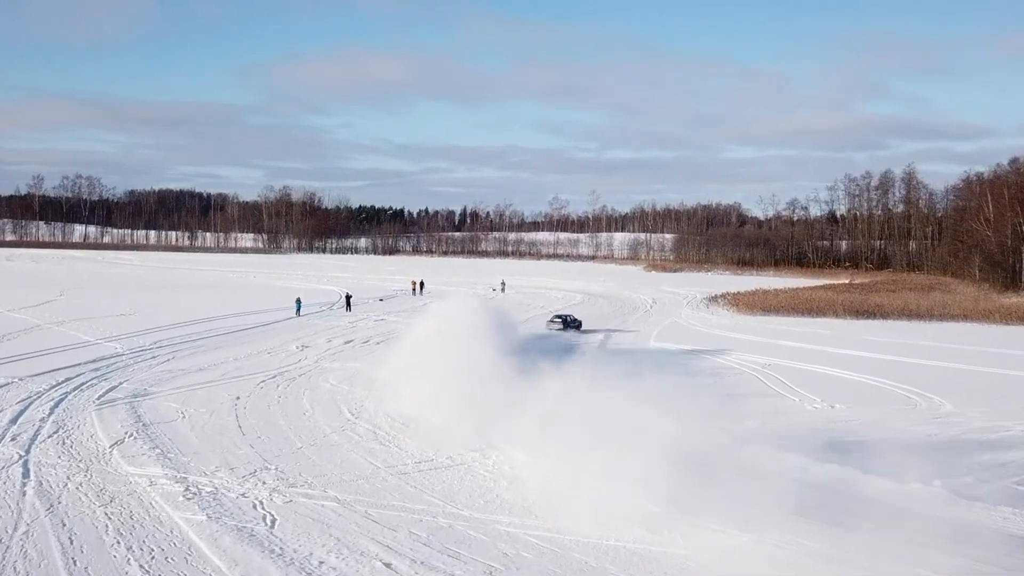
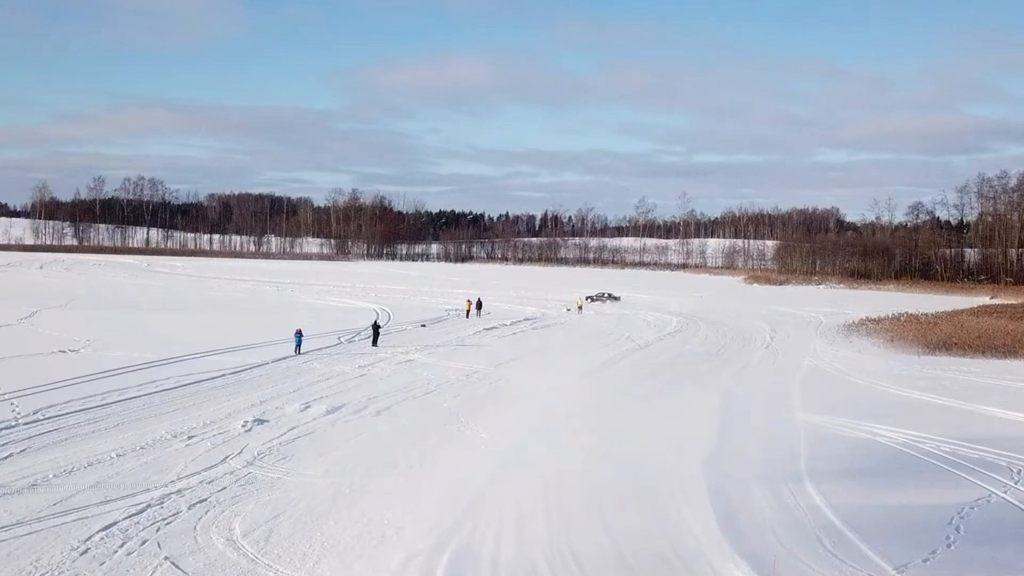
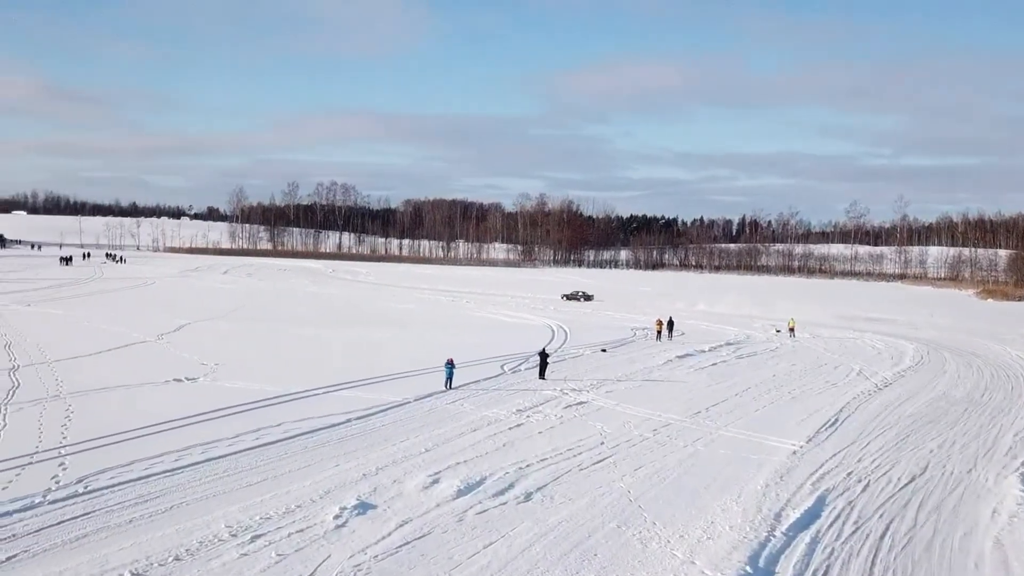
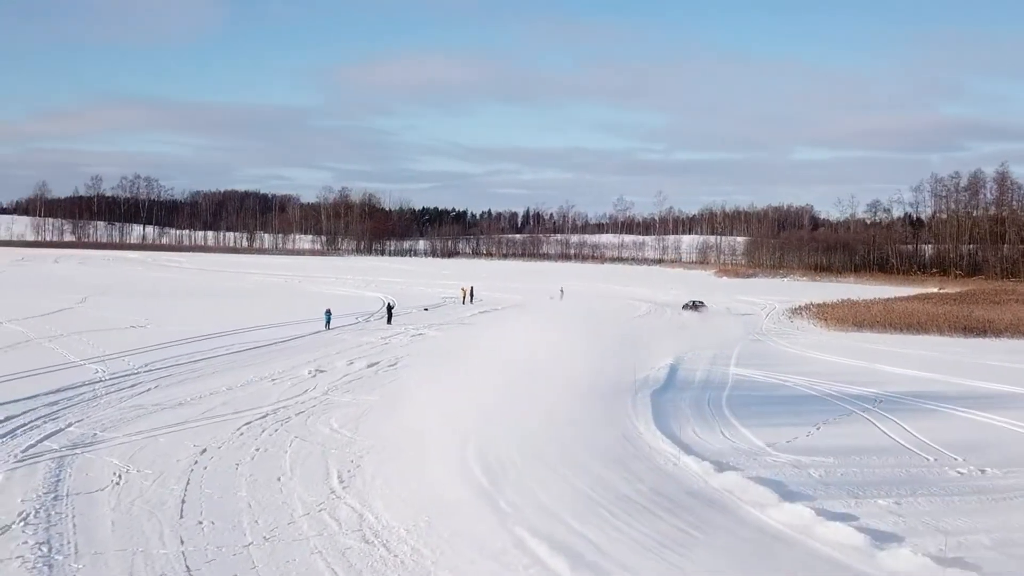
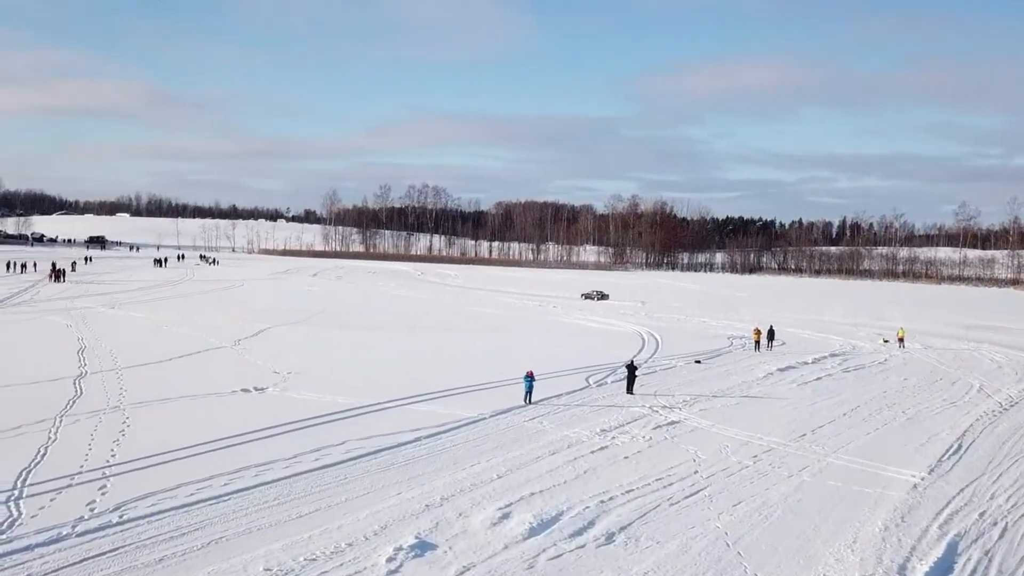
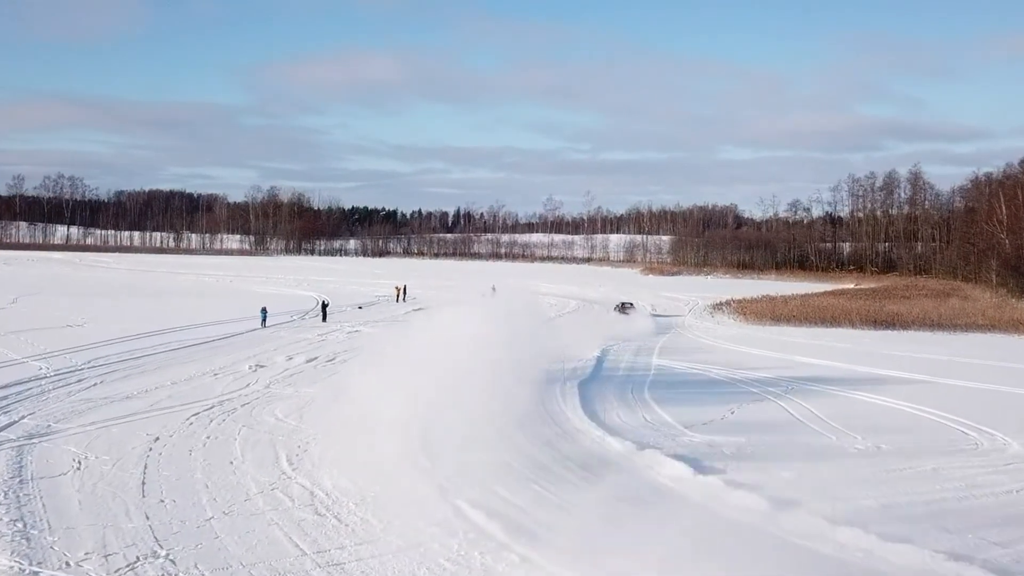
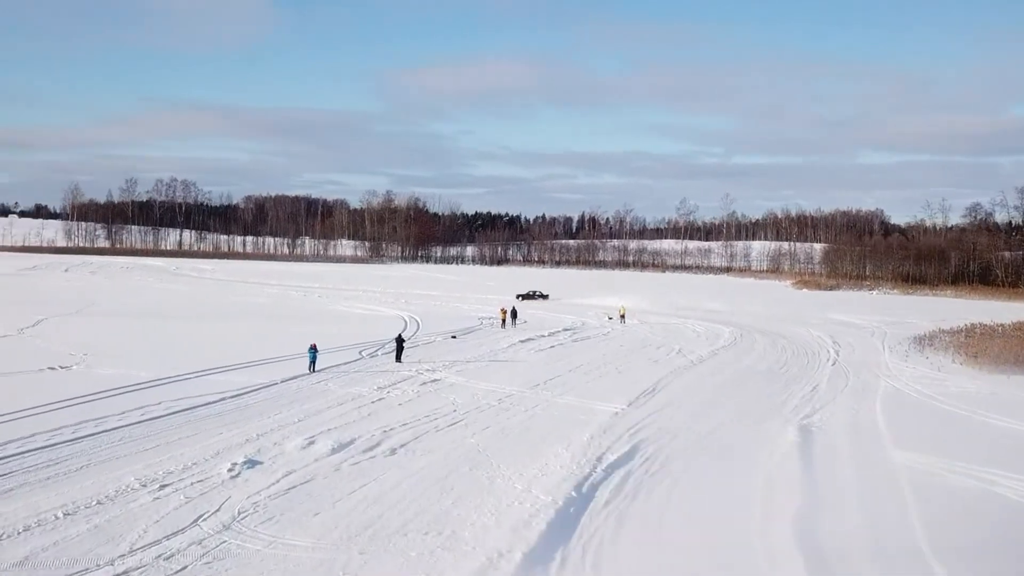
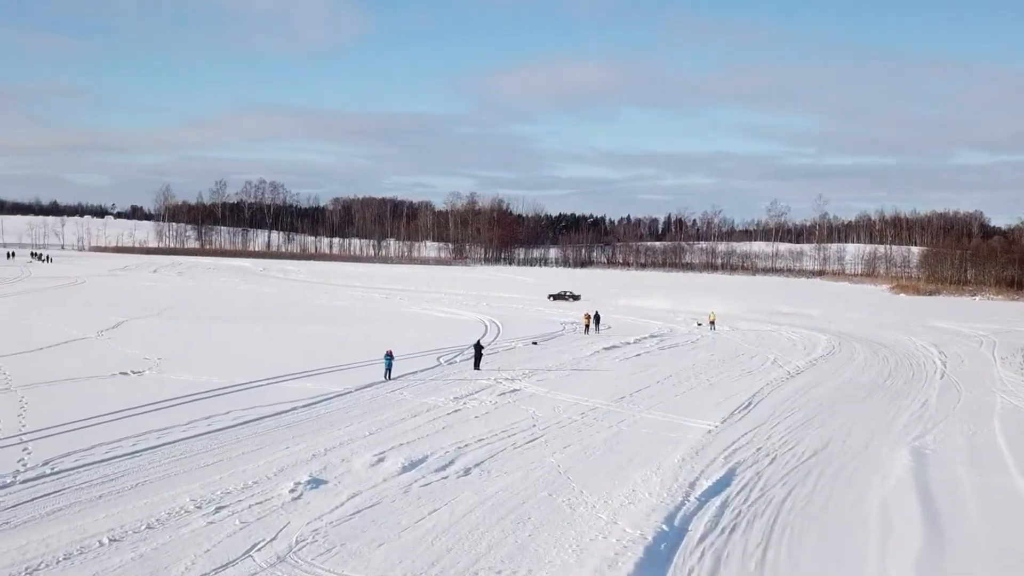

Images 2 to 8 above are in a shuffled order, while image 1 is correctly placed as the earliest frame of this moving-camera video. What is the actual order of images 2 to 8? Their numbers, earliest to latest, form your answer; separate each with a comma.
6, 4, 2, 7, 8, 3, 5
